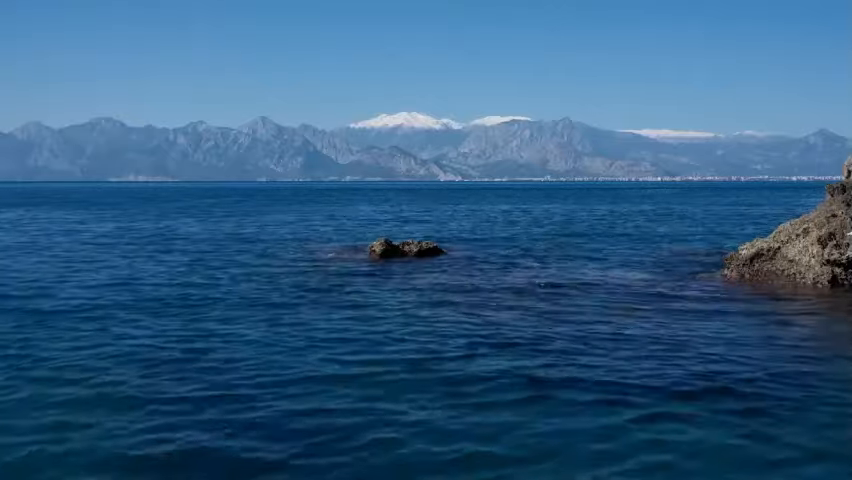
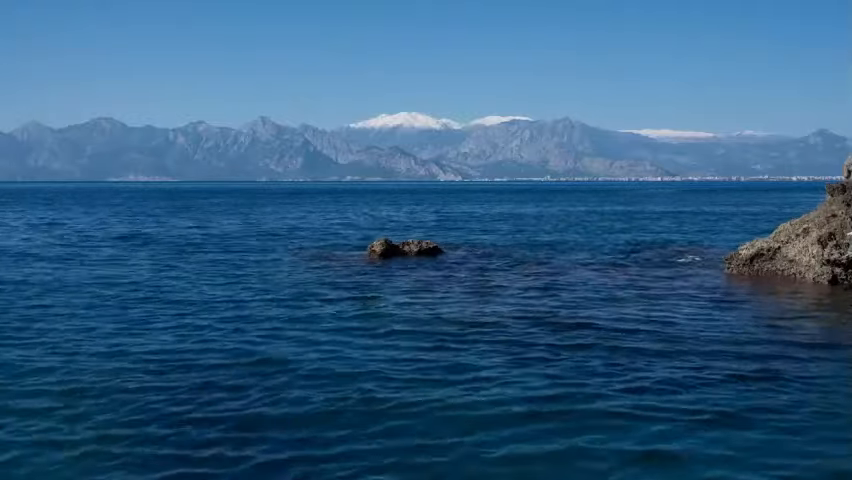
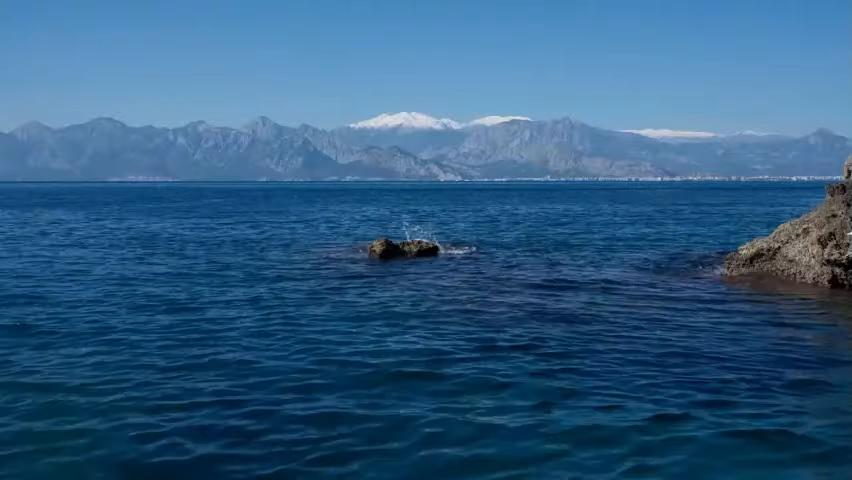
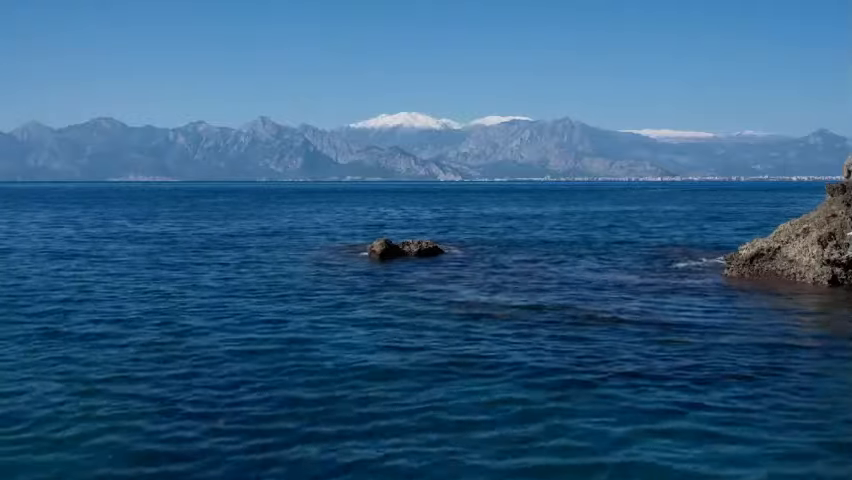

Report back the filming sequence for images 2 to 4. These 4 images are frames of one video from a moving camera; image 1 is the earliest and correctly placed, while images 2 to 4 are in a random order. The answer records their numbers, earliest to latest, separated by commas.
3, 4, 2
